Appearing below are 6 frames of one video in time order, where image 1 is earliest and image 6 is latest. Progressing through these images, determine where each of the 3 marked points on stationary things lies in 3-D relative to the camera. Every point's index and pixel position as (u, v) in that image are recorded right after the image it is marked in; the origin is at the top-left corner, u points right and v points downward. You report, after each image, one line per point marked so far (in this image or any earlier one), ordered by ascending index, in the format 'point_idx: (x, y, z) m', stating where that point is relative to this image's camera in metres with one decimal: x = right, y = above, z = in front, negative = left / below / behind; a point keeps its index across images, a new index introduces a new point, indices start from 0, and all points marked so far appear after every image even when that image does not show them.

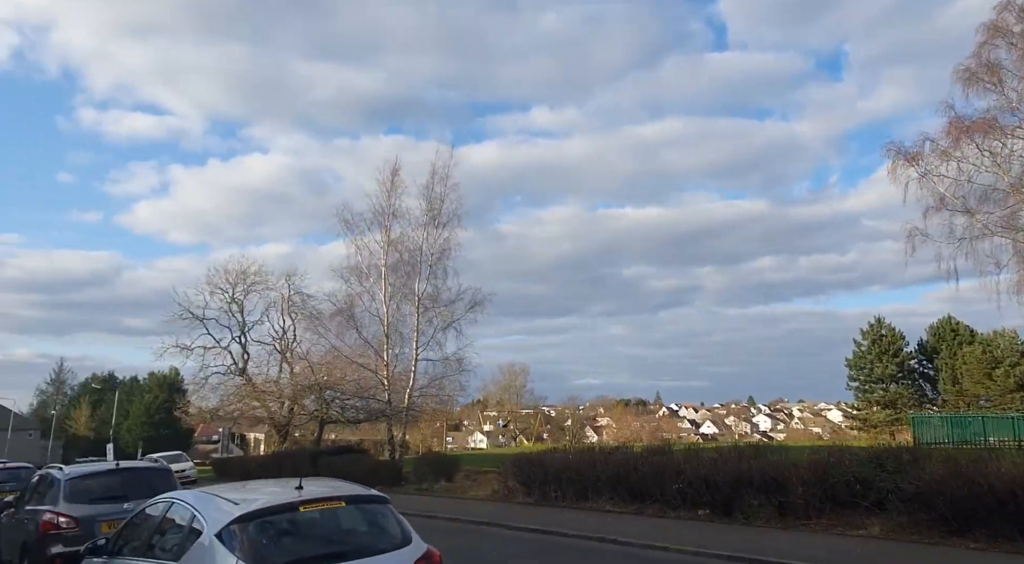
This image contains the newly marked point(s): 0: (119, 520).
0: (-4.6, -2.8, +8.8) m
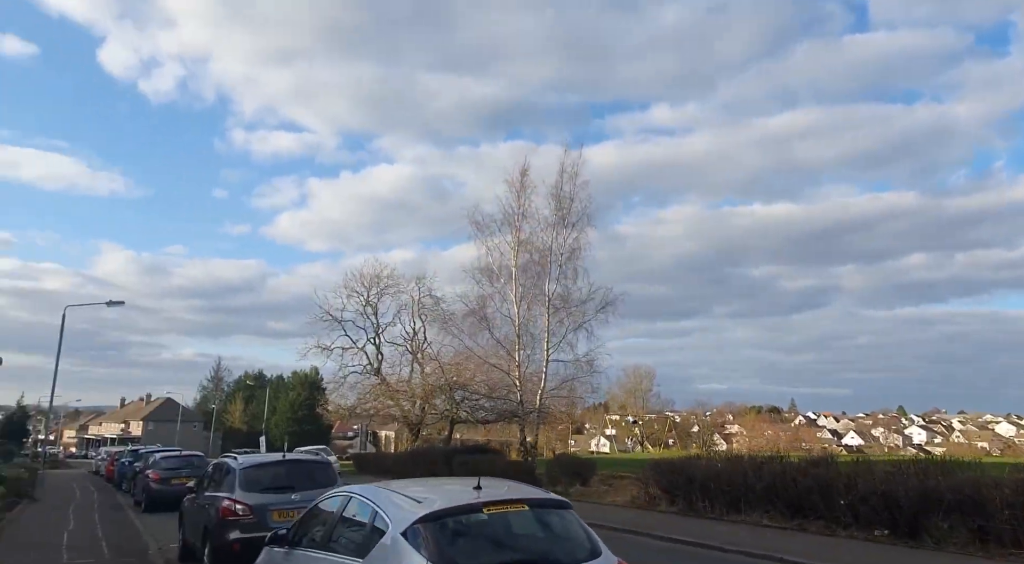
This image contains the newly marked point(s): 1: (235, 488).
0: (-2.8, -2.8, +9.2) m
1: (-3.5, -2.6, +9.4) m
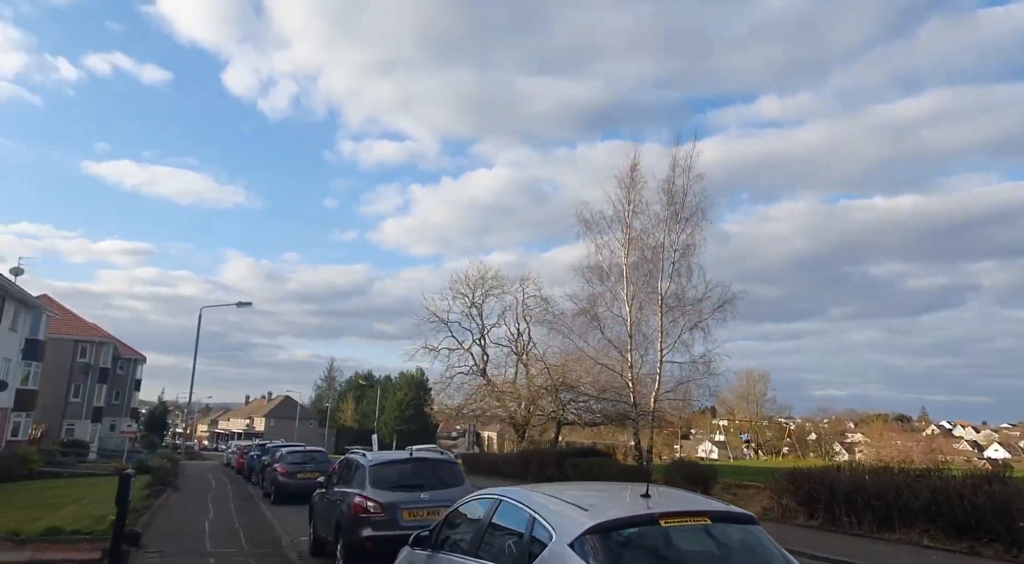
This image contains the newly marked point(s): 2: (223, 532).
0: (-1.1, -2.8, +9.1) m
1: (-1.8, -2.6, +9.4) m
2: (-5.4, -4.7, +14.0) m
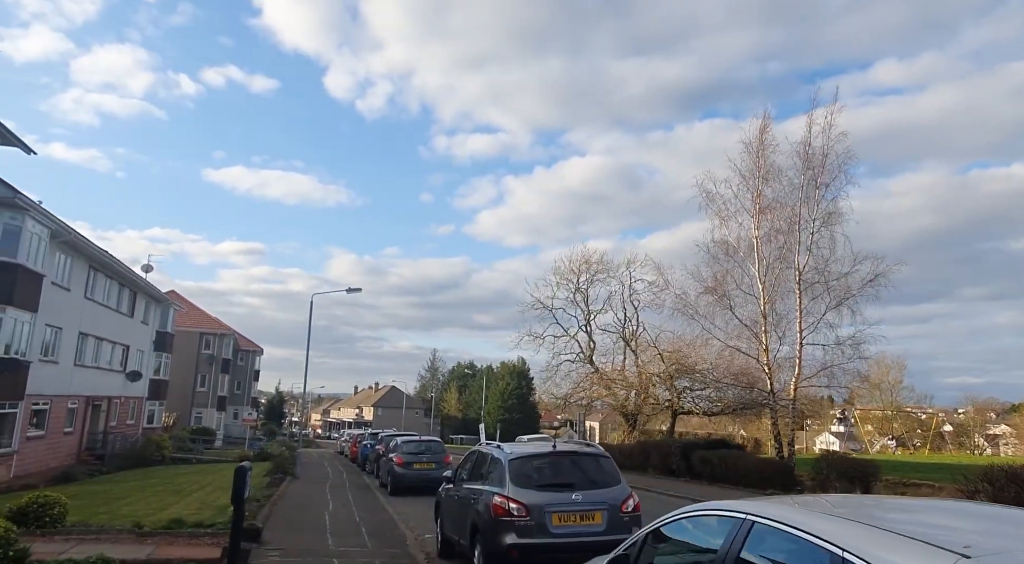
0: (+0.6, -2.4, +7.7) m
1: (-0.1, -2.2, +8.1) m
2: (-3.0, -4.3, +13.1) m
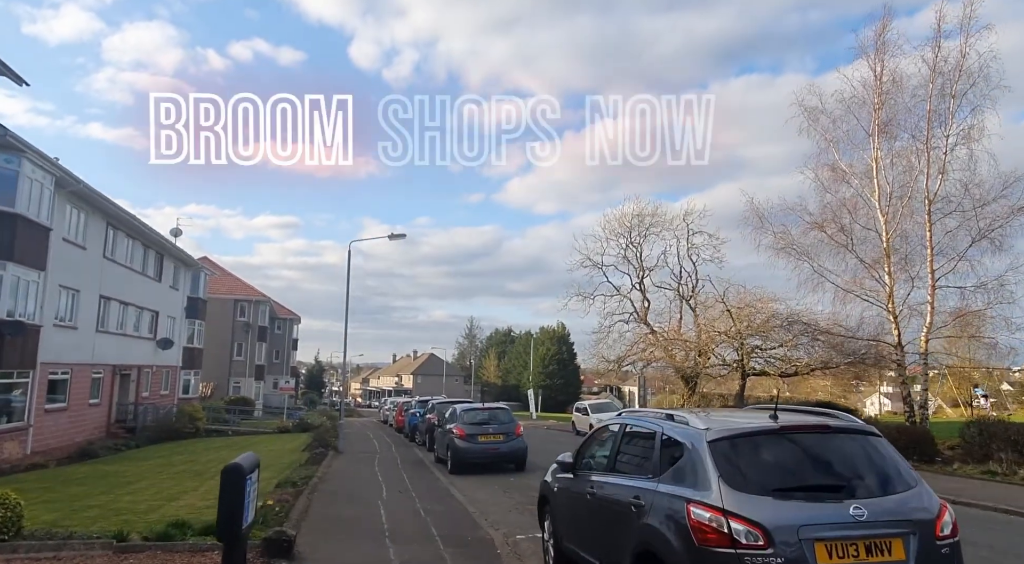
0: (+1.9, -1.4, +4.2) m
1: (+1.2, -1.2, +4.6) m
2: (-1.4, -3.2, +9.8) m
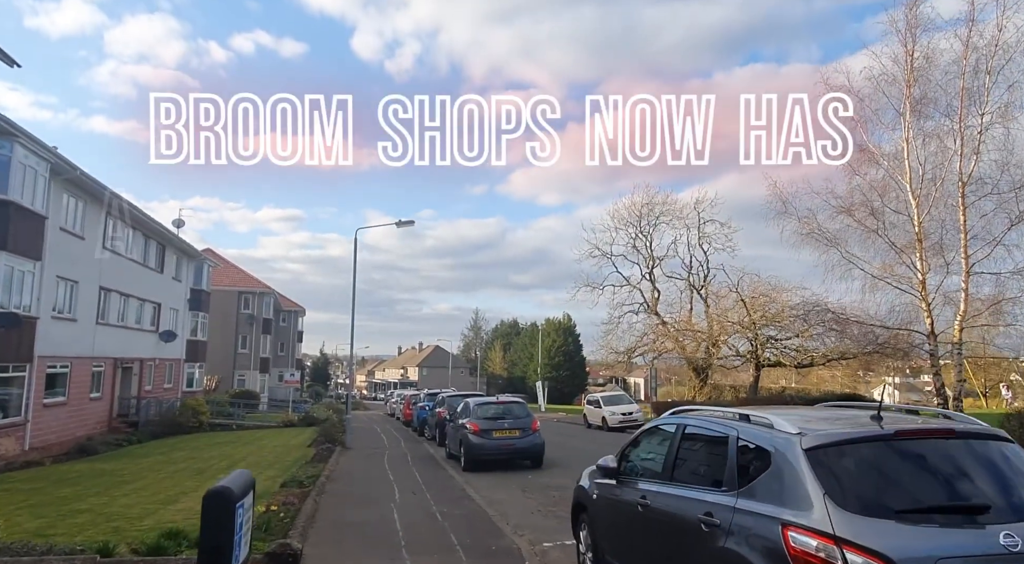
0: (+2.1, -1.3, +3.3) m
1: (+1.5, -1.1, +3.8) m
2: (-1.1, -3.0, +9.0) m
